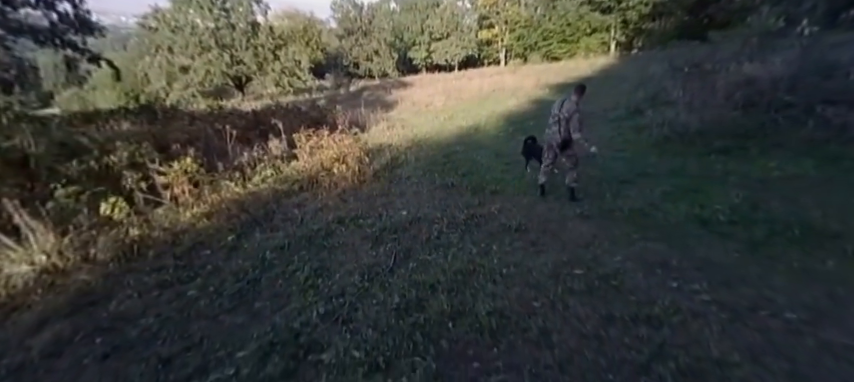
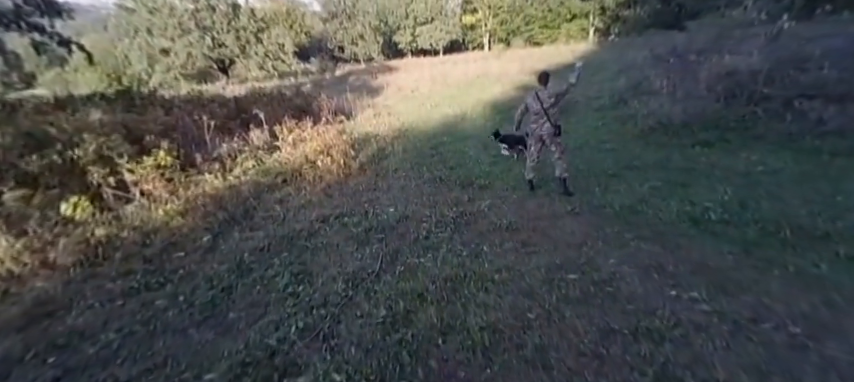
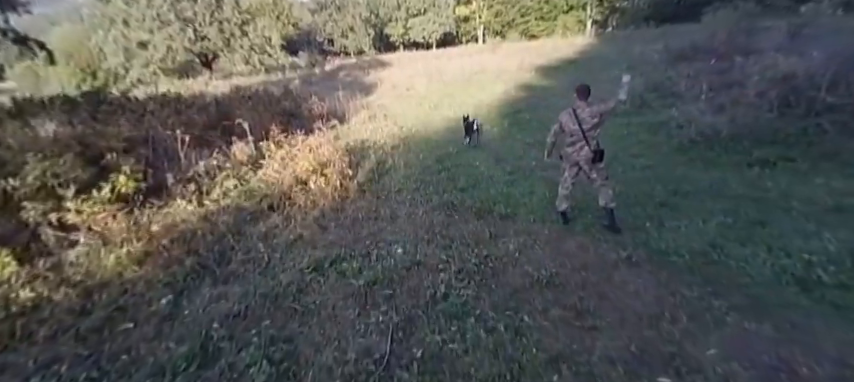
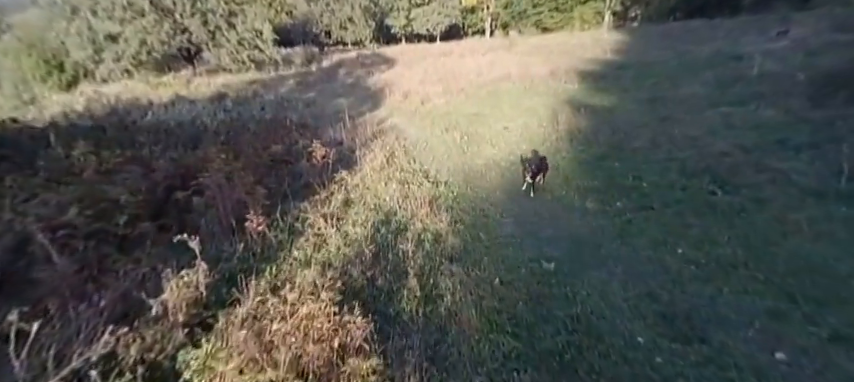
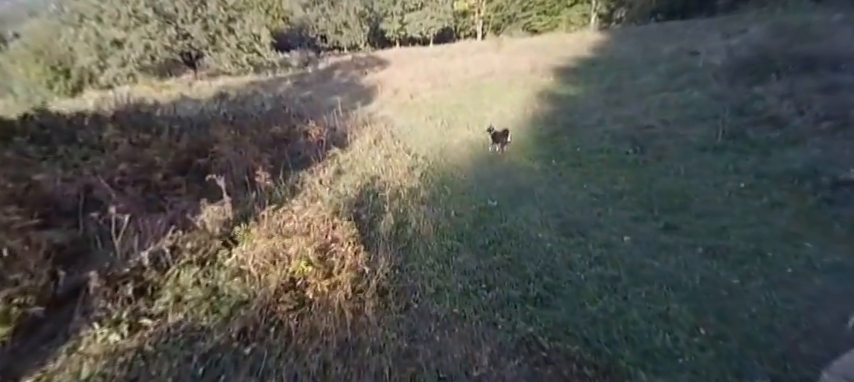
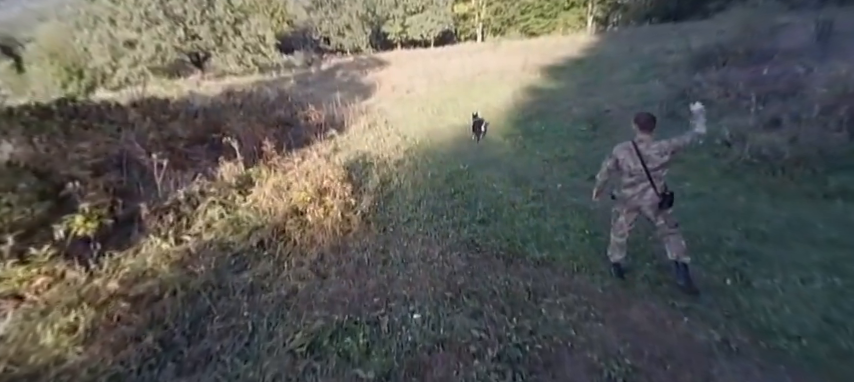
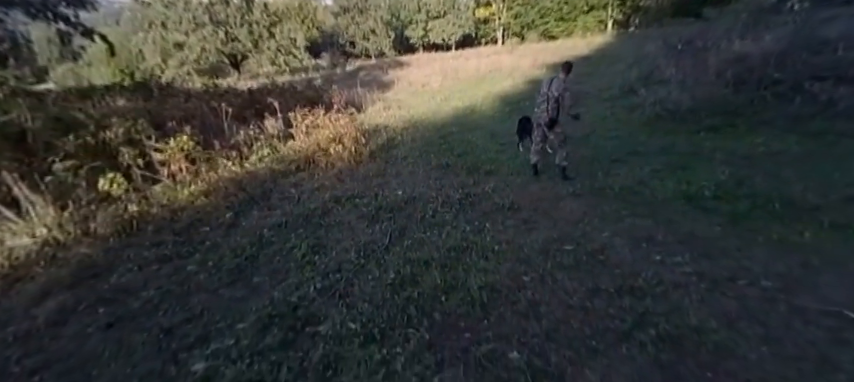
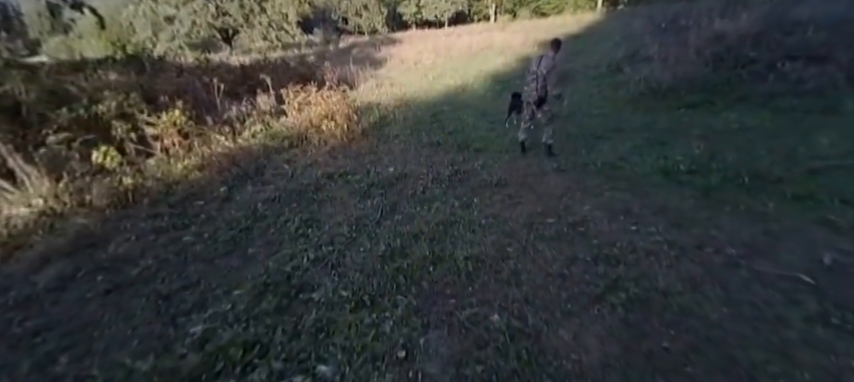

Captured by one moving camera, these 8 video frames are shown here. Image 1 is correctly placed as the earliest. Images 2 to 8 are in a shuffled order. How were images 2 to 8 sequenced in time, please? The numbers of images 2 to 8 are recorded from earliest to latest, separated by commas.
7, 8, 2, 3, 6, 5, 4
